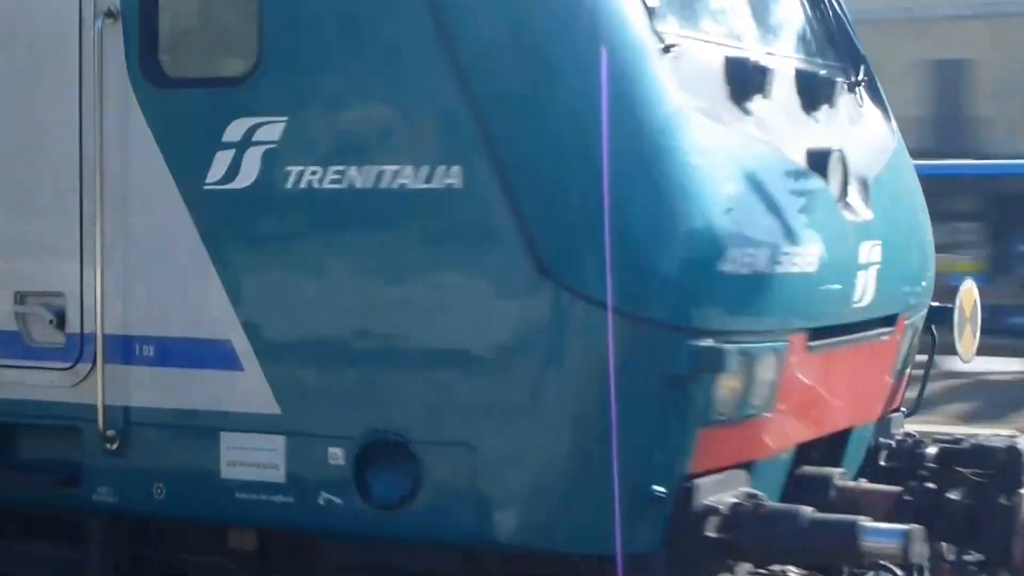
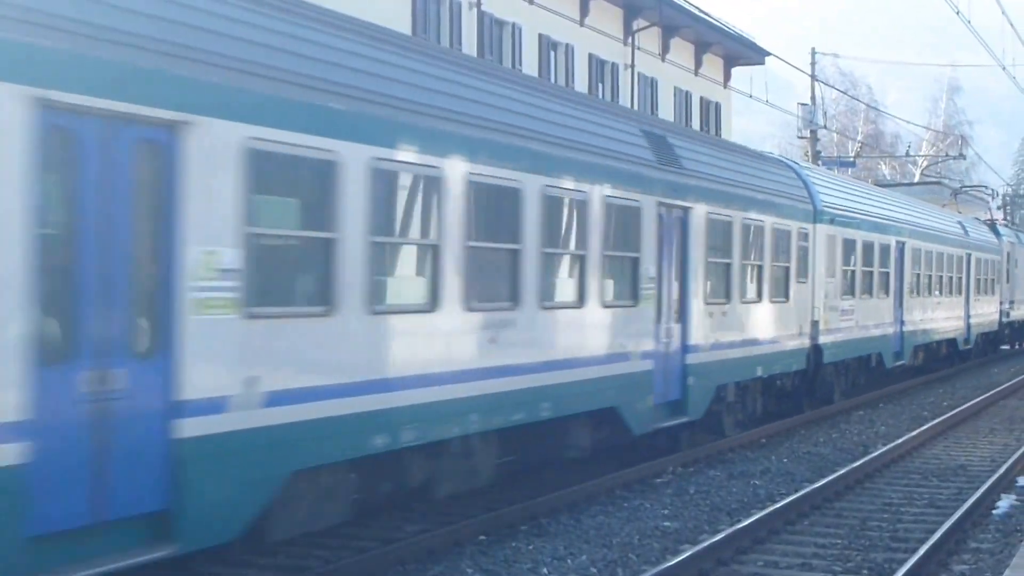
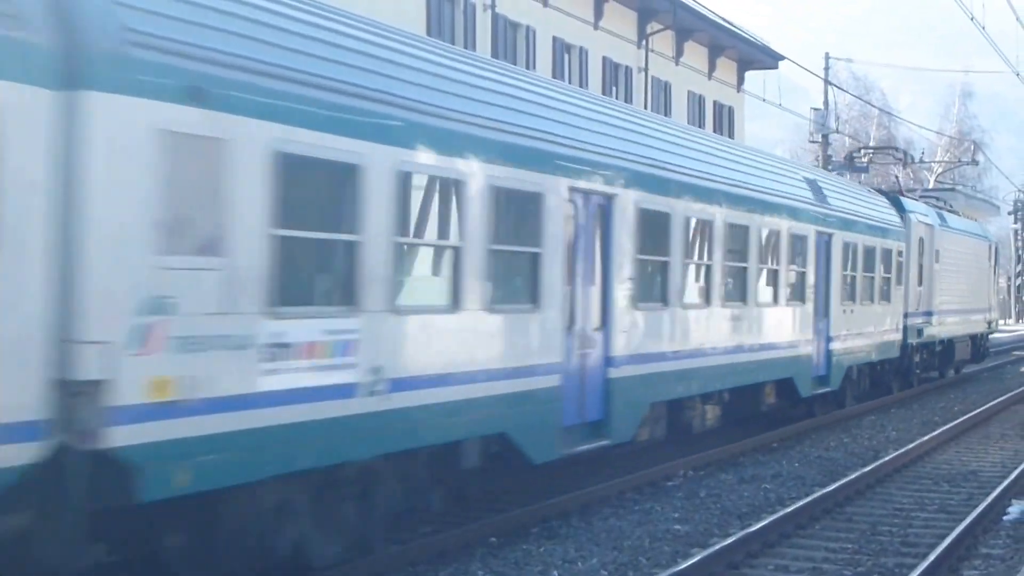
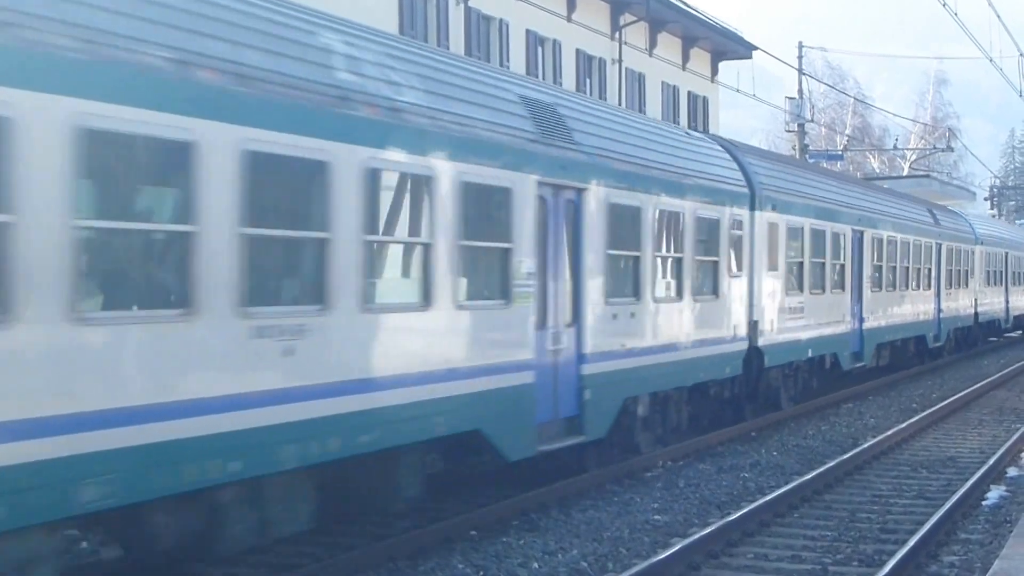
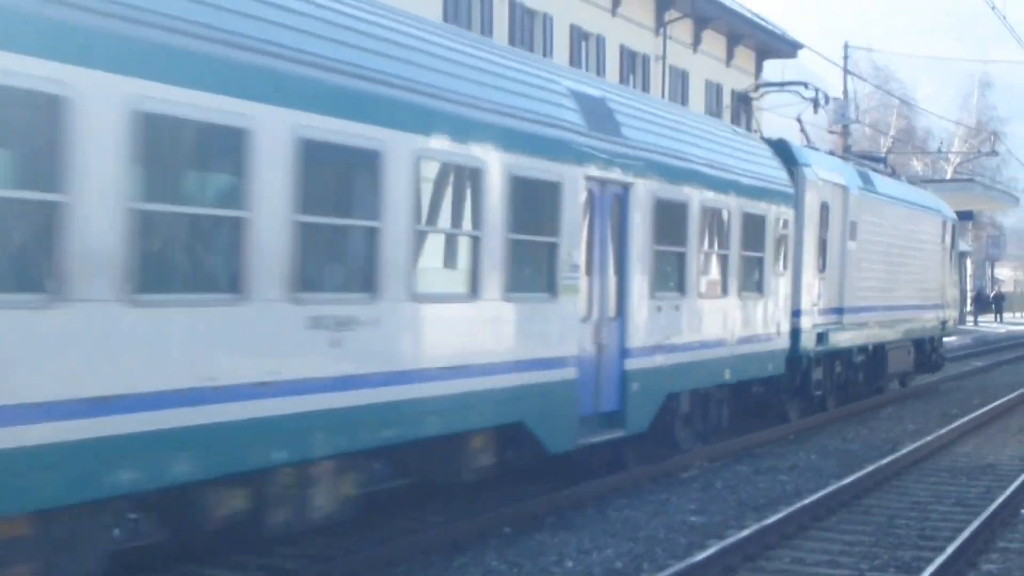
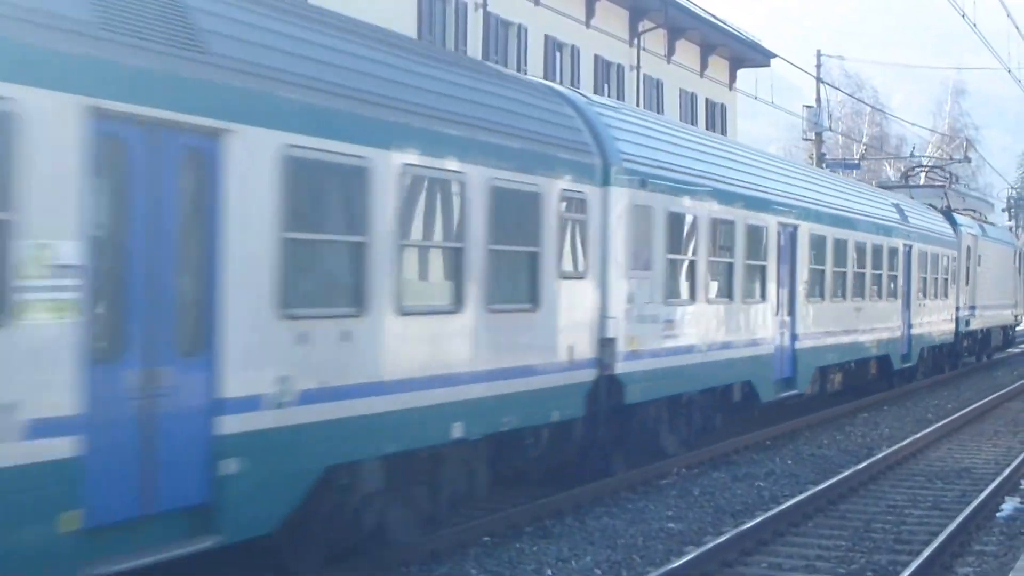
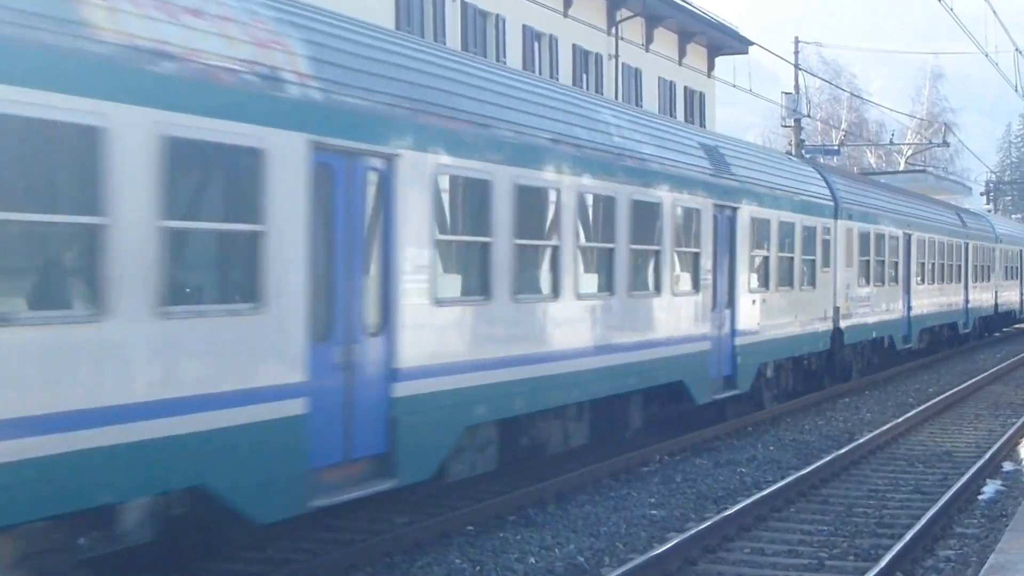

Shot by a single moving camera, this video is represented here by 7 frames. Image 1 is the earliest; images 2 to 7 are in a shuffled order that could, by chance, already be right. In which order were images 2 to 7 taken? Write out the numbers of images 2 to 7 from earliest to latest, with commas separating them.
5, 3, 6, 2, 4, 7
